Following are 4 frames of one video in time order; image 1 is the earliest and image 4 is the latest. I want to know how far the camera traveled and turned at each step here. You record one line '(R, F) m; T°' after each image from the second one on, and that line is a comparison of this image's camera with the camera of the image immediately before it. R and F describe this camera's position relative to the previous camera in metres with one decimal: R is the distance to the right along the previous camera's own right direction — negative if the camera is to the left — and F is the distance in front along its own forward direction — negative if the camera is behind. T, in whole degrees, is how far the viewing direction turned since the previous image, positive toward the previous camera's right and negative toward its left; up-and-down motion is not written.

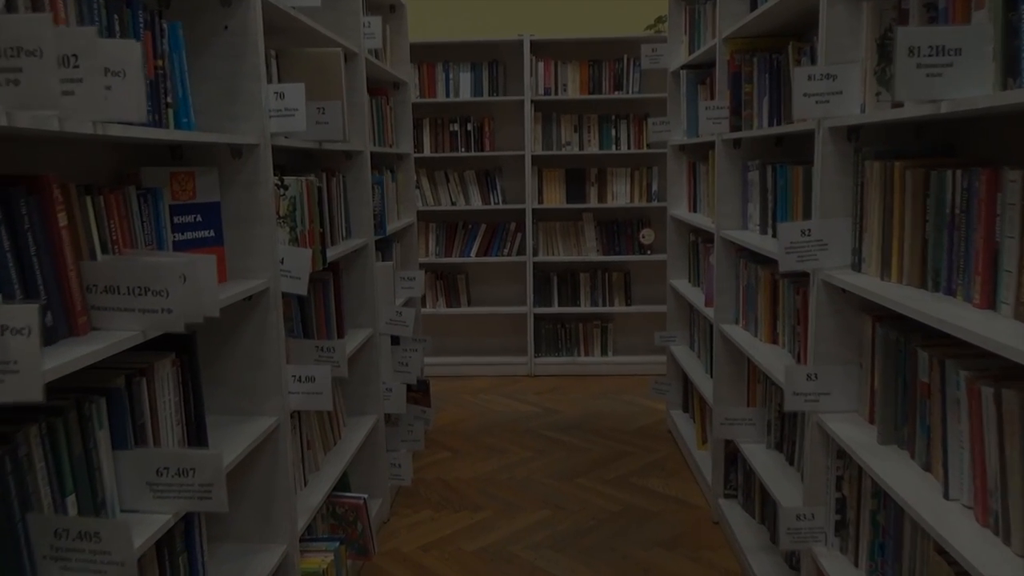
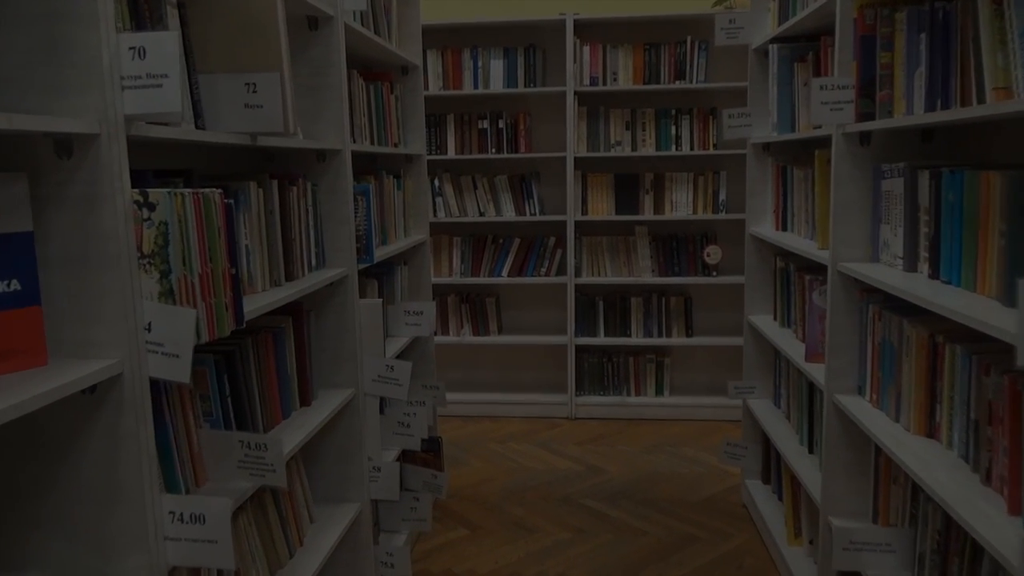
(0.0, +0.8) m; -3°
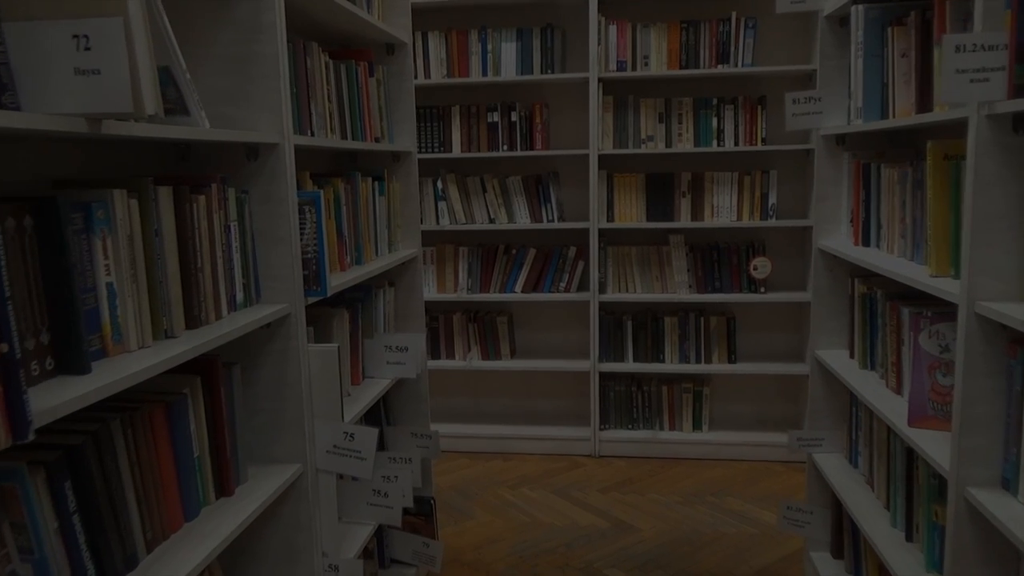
(+0.1, +0.5) m; -2°
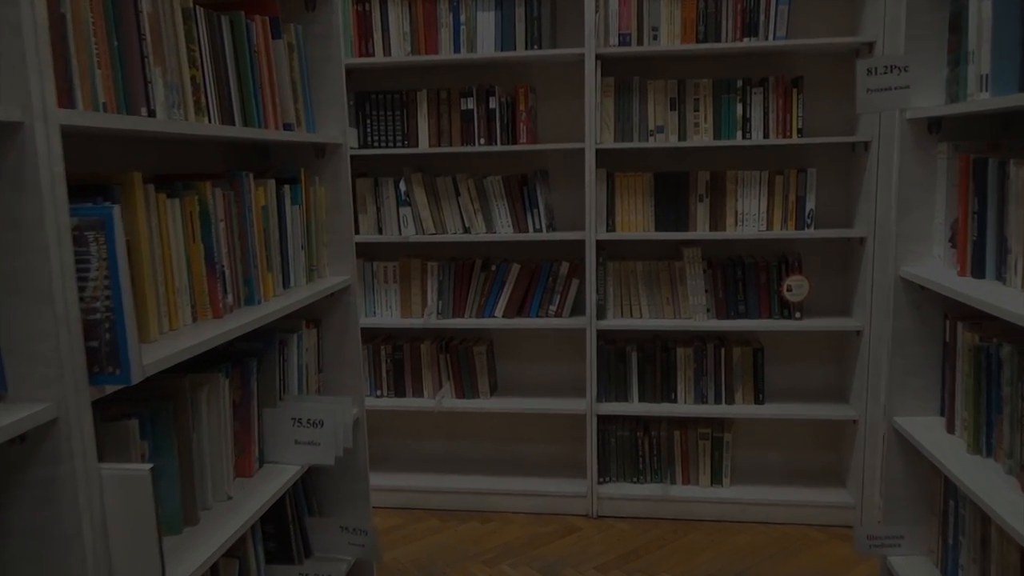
(+0.1, +0.6) m; 0°
